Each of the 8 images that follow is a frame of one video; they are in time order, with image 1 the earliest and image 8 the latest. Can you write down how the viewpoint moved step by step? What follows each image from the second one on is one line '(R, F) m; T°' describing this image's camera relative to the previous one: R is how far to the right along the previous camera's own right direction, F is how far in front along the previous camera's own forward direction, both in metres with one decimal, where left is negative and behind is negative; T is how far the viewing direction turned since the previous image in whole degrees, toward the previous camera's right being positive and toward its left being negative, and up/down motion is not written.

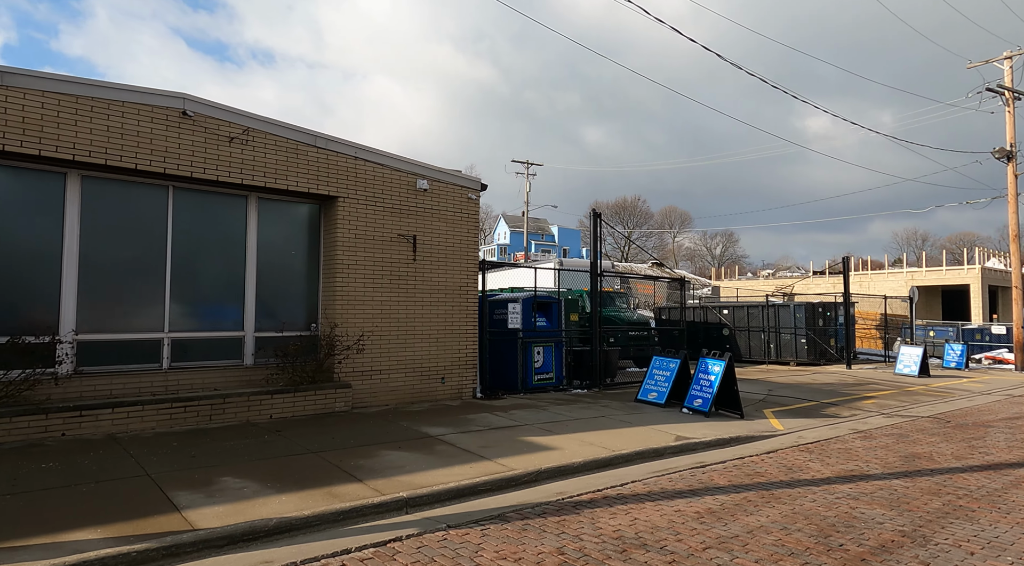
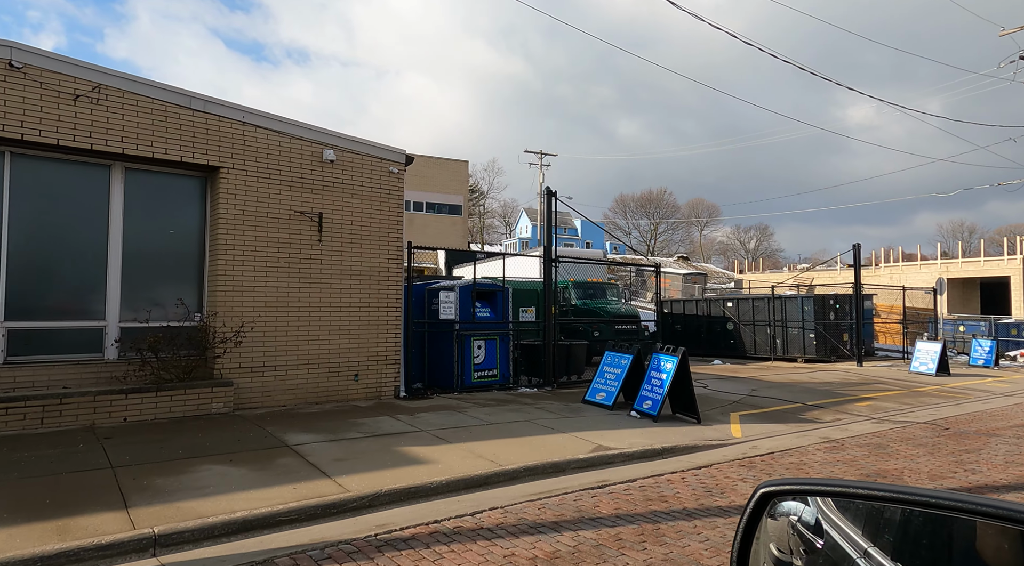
(+1.5, +1.3) m; -3°
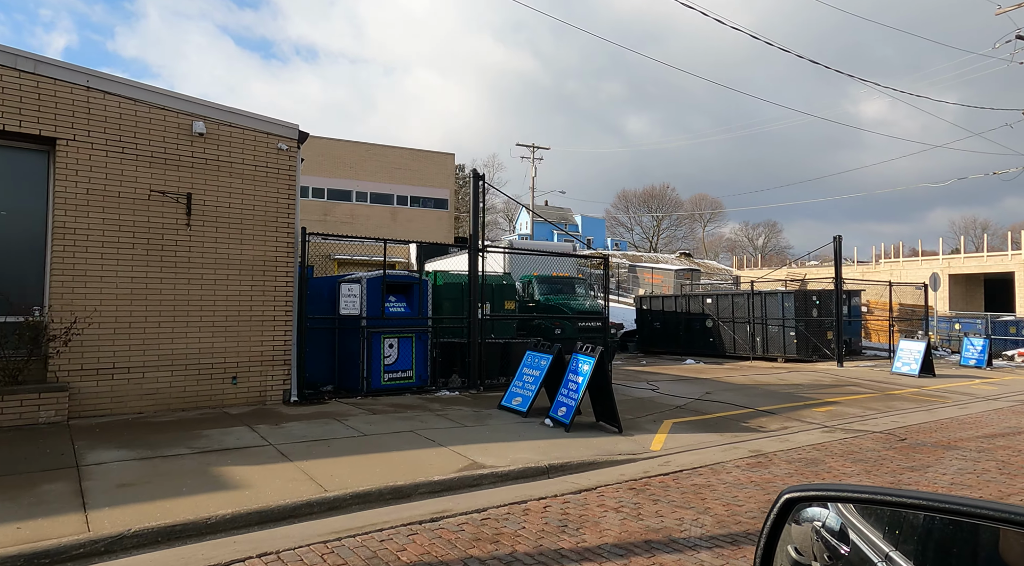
(+1.3, +1.1) m; 0°
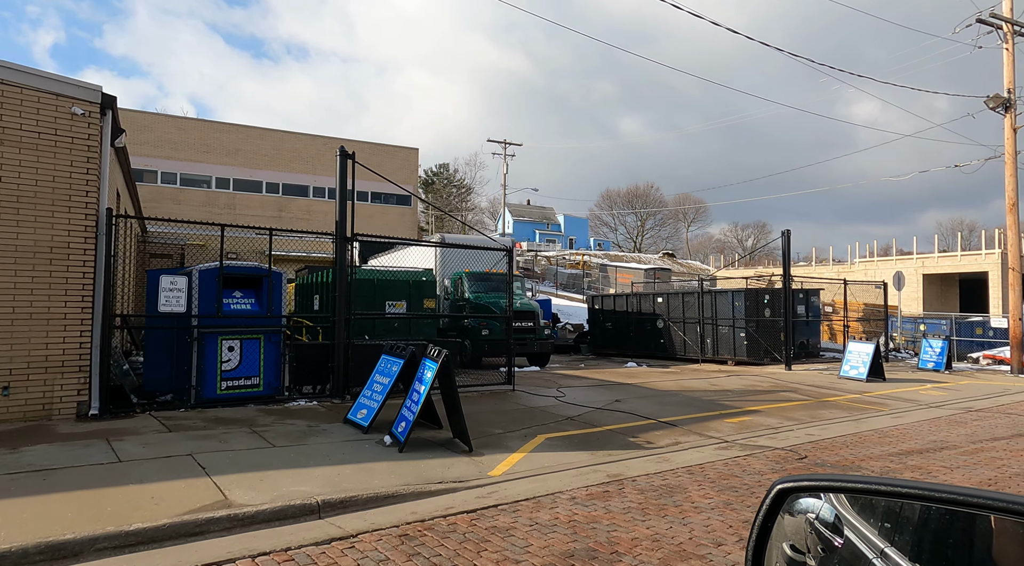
(+1.7, +1.2) m; +1°
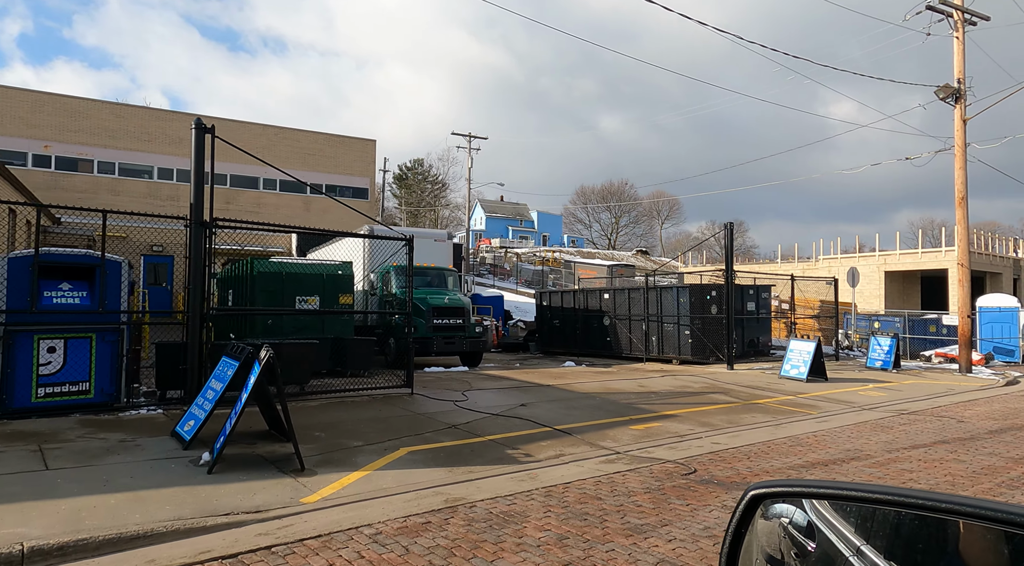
(+1.3, +0.9) m; +2°
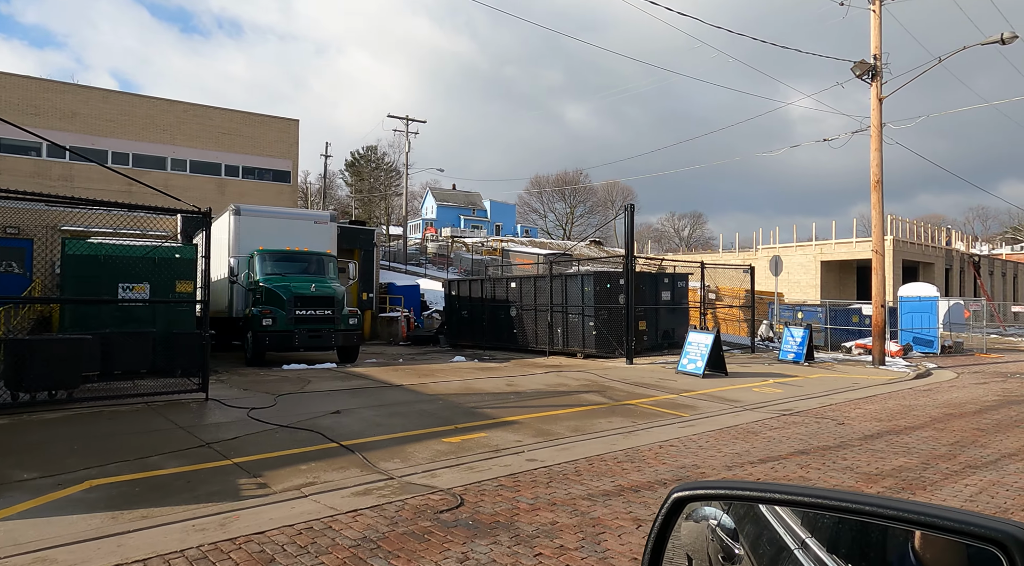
(+2.0, +1.5) m; +3°
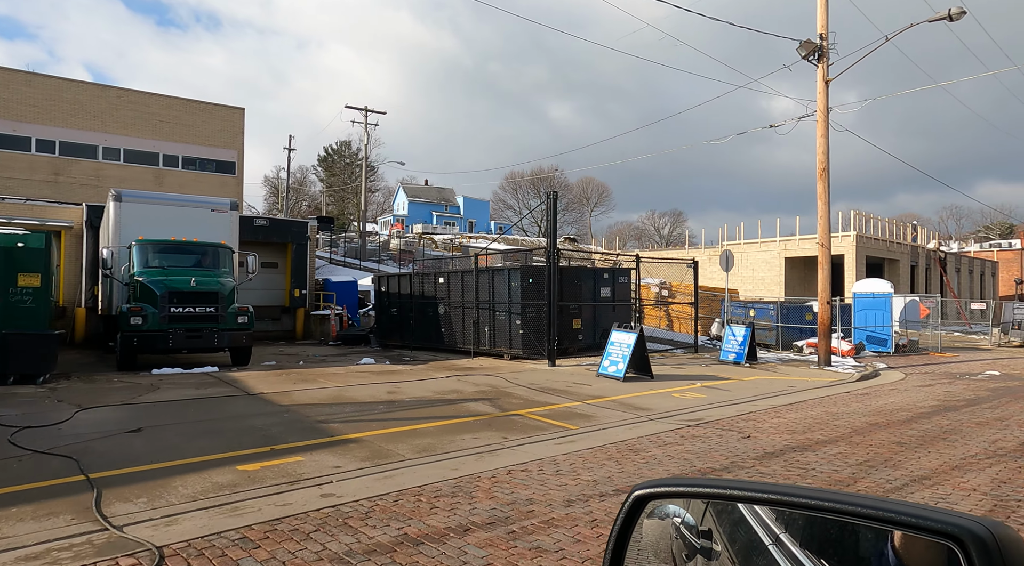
(+1.6, +1.4) m; +2°
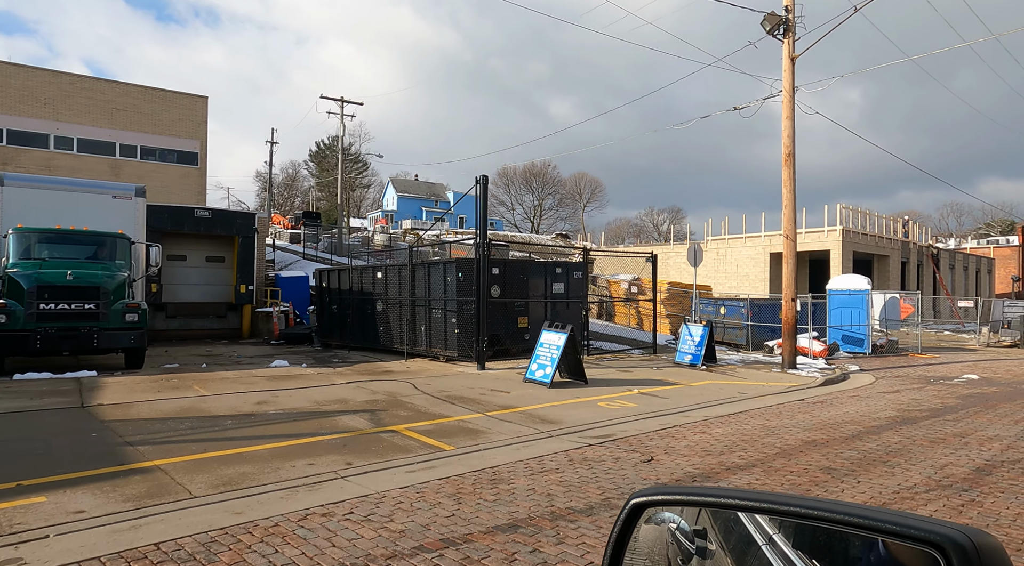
(+1.6, +1.5) m; 0°
